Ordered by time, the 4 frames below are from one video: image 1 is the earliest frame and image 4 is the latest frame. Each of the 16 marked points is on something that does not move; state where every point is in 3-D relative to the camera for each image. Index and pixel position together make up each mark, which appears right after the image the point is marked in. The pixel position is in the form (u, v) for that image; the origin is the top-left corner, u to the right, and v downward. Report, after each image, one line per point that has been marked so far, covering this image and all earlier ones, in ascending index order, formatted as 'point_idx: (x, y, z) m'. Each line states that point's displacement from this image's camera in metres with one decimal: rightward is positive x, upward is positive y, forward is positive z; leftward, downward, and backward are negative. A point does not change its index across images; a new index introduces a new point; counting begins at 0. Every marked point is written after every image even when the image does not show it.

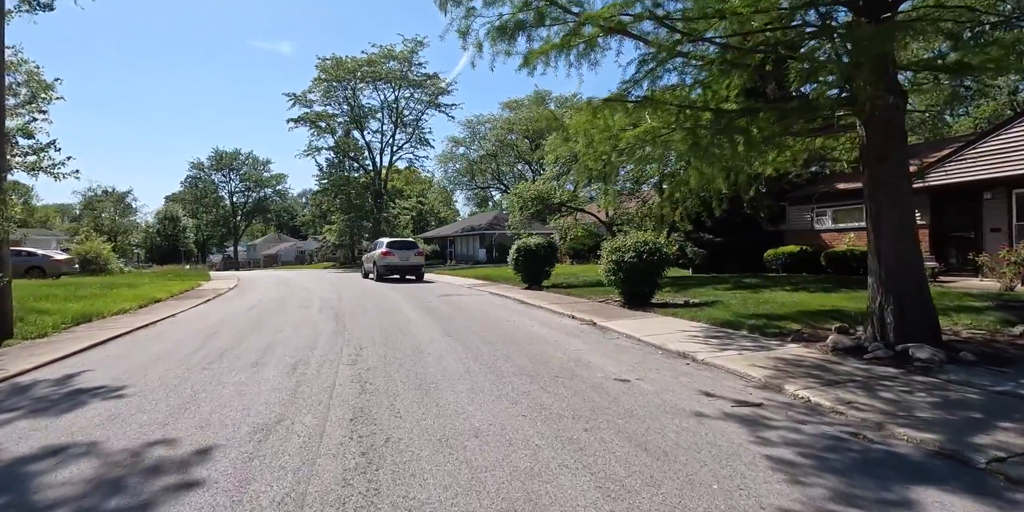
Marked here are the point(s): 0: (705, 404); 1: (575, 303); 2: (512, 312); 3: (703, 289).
0: (+1.9, -1.4, +5.5) m
1: (+1.5, -1.1, +13.6) m
2: (0.0, -1.2, +12.4) m
3: (+5.1, -0.9, +15.0) m
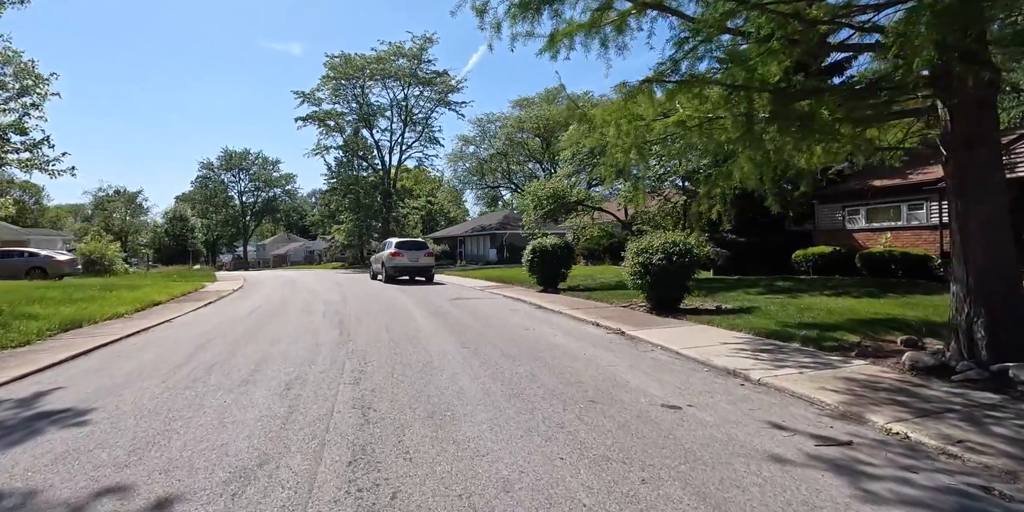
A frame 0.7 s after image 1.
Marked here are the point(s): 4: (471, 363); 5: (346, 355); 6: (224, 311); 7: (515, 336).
0: (+2.1, -1.5, +4.5) m
1: (+1.9, -1.2, +12.6) m
2: (+0.4, -1.3, +11.4) m
3: (+5.5, -0.9, +14.0) m
4: (-0.5, -1.4, +7.1) m
5: (-2.3, -1.4, +7.7) m
6: (-7.6, -1.4, +14.9) m
7: (0.0, -1.3, +9.2) m
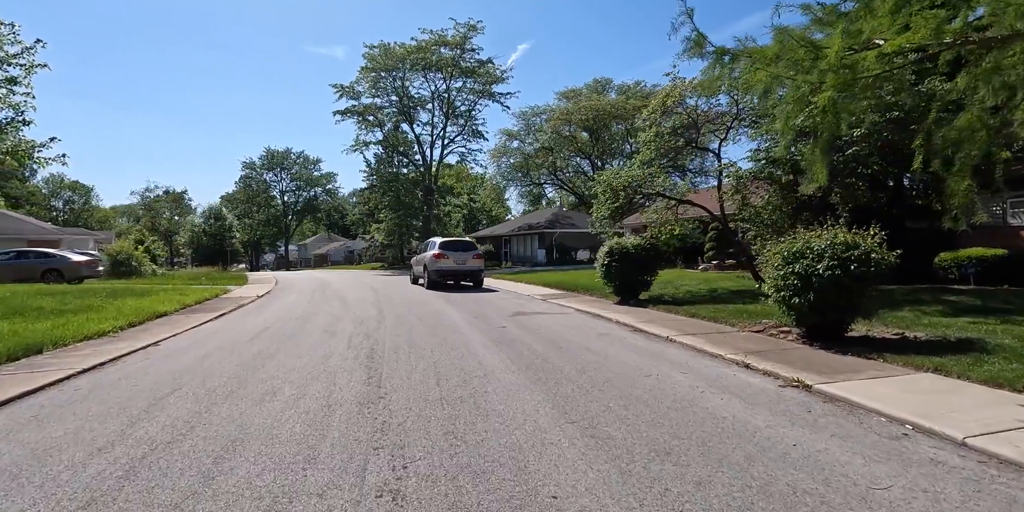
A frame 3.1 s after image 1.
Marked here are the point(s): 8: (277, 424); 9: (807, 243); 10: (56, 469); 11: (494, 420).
0: (+3.1, -1.6, +0.9) m
1: (+3.4, -1.3, +9.0) m
2: (+1.8, -1.4, +8.0) m
3: (+7.1, -1.0, +10.2) m
4: (+0.6, -1.5, +3.8) m
5: (-1.1, -1.4, +4.4) m
6: (-5.9, -1.5, +11.9) m
7: (+1.3, -1.4, +5.8) m
8: (-2.1, -1.5, +4.9) m
9: (+4.5, +0.2, +8.7) m
10: (-3.4, -1.6, +4.2) m
11: (-0.1, -1.4, +4.9) m
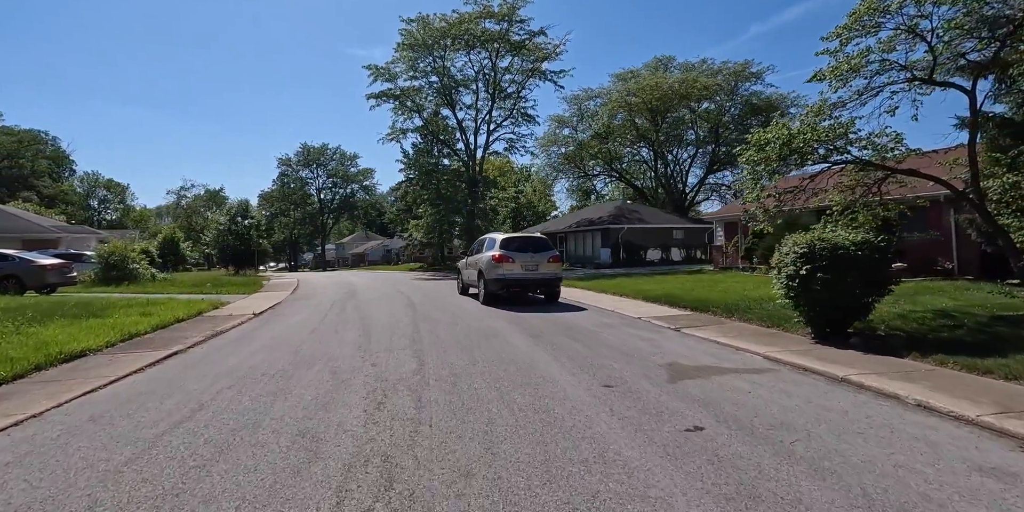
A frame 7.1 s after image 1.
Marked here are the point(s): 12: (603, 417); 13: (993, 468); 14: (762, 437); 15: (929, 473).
0: (+4.1, -1.7, -5.2) m
1: (+5.0, -1.4, +2.9) m
2: (+3.3, -1.5, +1.9) m
3: (+8.8, -1.1, +3.8) m
4: (+1.8, -1.6, -2.2) m
5: (+0.2, -1.6, -1.4) m
6: (-4.1, -1.6, +6.4) m
7: (+2.7, -1.5, -0.2) m
8: (-0.7, -1.6, -0.8) m
9: (+6.0, +0.1, +2.5) m
10: (-2.1, -1.7, -1.4) m
11: (+1.2, -1.5, -1.0) m
12: (+0.8, -1.4, +4.8) m
13: (+3.3, -1.4, +3.8) m
14: (+2.0, -1.4, +4.4) m
15: (+2.7, -1.4, +3.7) m
